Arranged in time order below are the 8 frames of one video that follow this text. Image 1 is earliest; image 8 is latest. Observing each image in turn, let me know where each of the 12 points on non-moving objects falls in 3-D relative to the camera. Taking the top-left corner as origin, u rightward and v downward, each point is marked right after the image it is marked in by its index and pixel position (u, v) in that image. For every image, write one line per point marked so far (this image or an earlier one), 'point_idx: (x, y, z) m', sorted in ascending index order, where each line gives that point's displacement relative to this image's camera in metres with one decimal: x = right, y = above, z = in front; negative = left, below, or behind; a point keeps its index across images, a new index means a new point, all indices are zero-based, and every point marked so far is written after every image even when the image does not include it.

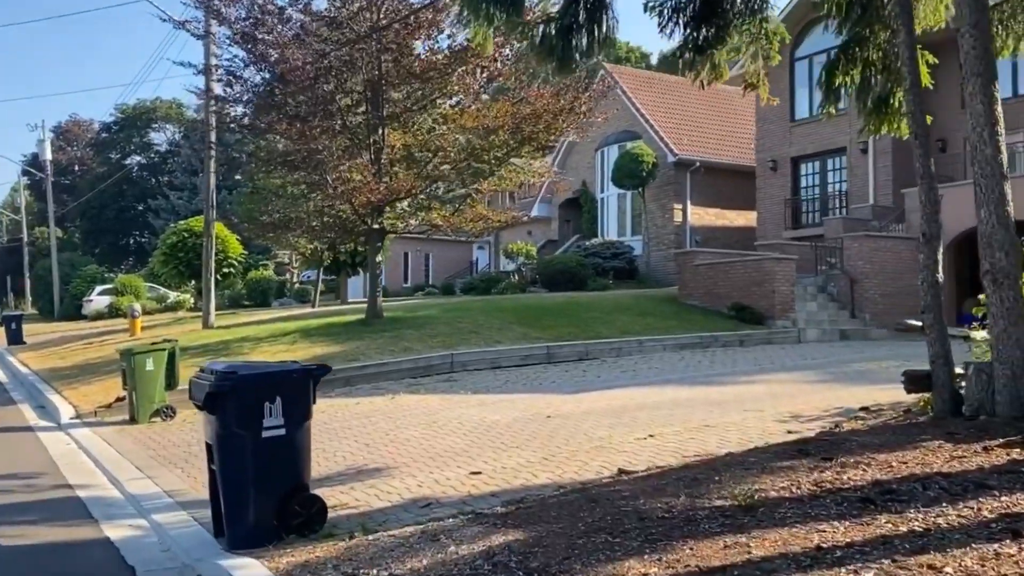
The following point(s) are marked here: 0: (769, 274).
0: (+5.5, +0.3, +18.8) m
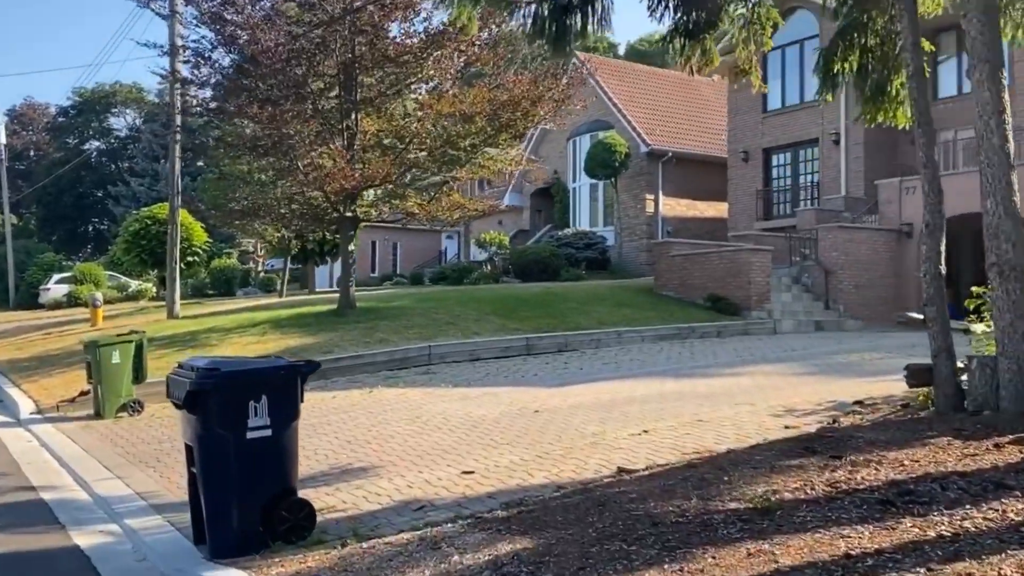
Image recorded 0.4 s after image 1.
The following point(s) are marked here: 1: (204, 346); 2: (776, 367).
0: (+5.0, +0.5, +18.7) m
1: (-5.1, -1.0, +14.7) m
2: (+3.6, -1.1, +12.1) m
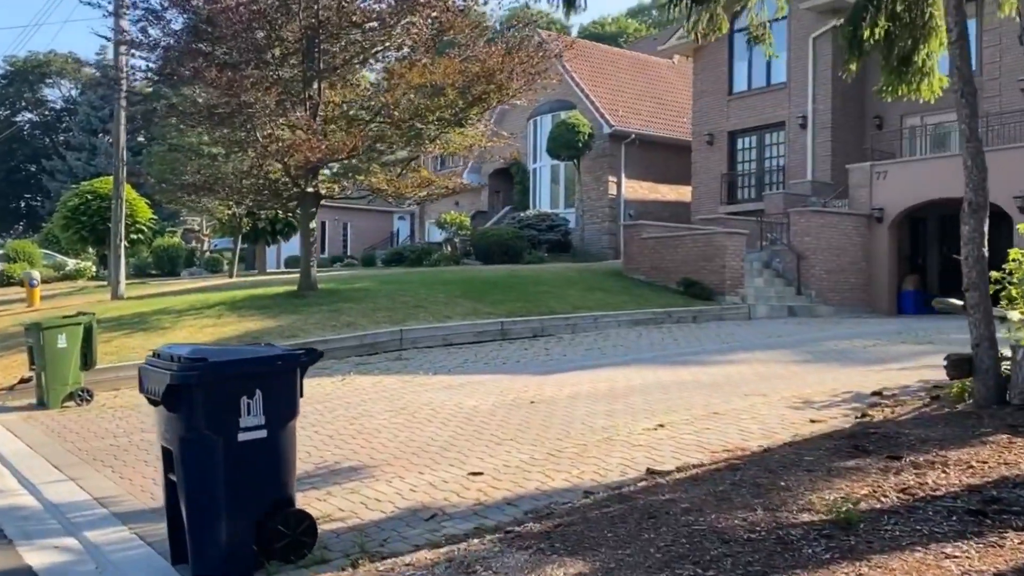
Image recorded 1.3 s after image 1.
0: (+4.3, +0.8, +18.2) m
1: (-5.5, -0.6, +13.7) m
2: (+3.4, -0.9, +11.7) m
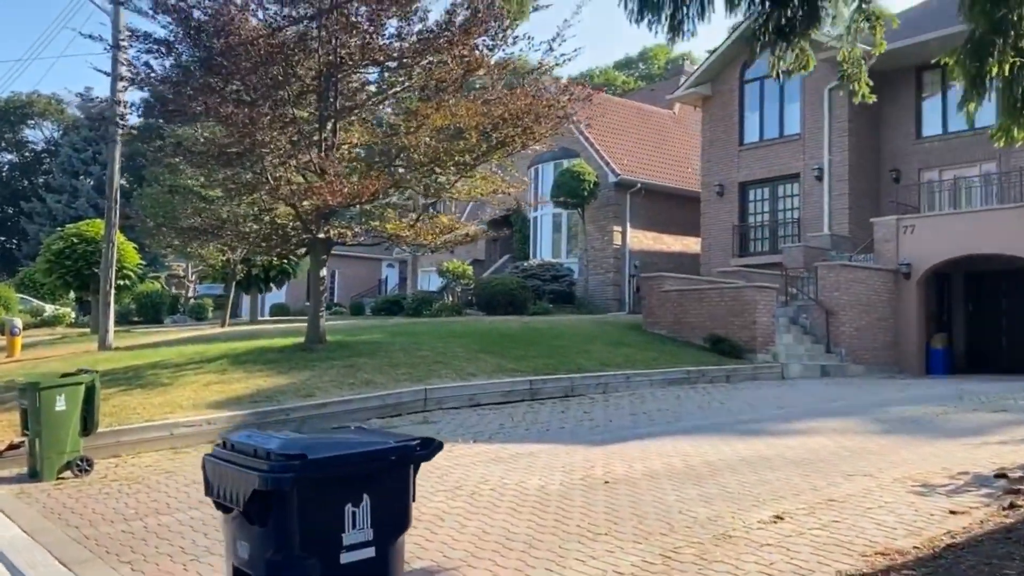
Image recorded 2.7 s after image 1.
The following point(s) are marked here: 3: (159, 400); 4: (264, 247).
0: (+4.7, -0.3, +17.4) m
1: (-5.1, -1.4, +12.5) m
2: (+3.9, -1.6, +10.7) m
3: (-4.5, -1.4, +11.3) m
4: (-4.4, +0.7, +15.5) m
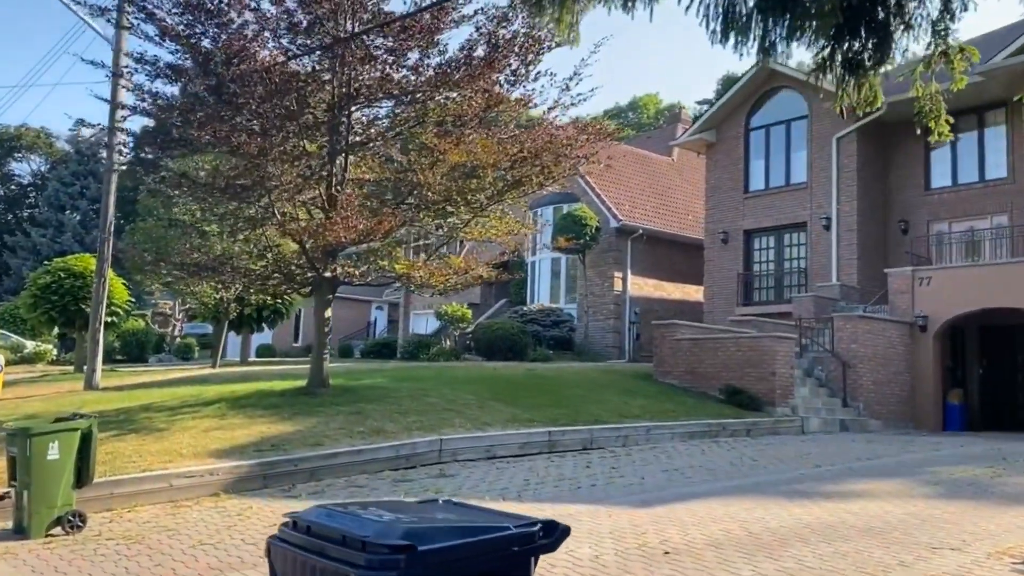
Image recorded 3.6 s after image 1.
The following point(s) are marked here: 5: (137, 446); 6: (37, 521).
0: (+4.8, -1.3, +16.8) m
1: (-4.8, -1.9, +11.7) m
2: (+4.2, -2.2, +10.0) m
3: (-4.2, -1.9, +10.4) m
4: (-4.1, 0.0, +14.8) m
5: (-4.4, -1.9, +10.5) m
6: (-4.1, -2.0, +7.6) m
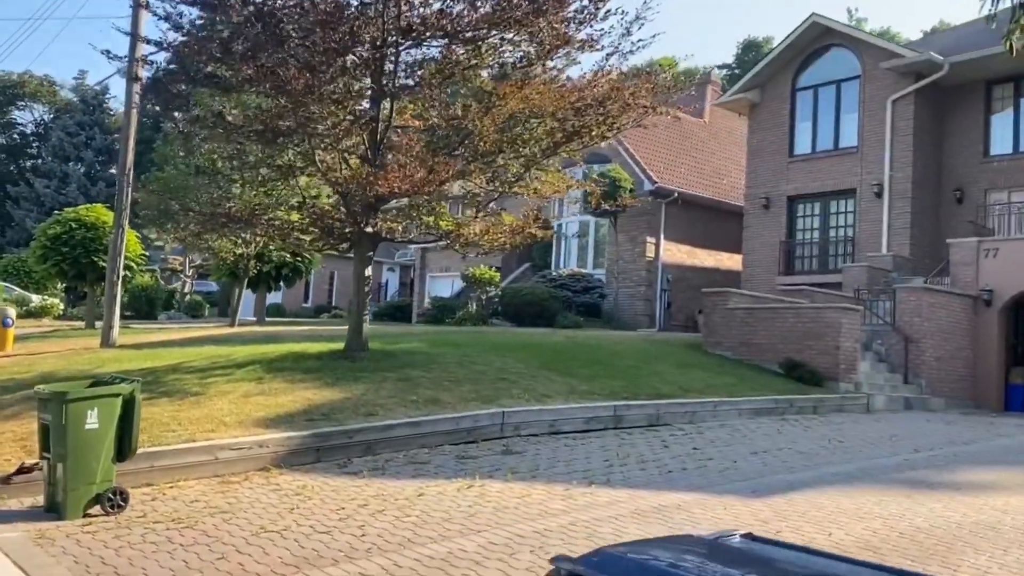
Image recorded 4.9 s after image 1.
0: (+5.7, -0.7, +15.7) m
1: (-4.0, -1.3, +10.7) m
2: (+5.0, -1.9, +9.0) m
3: (-3.4, -1.3, +9.4) m
4: (-3.2, +0.8, +13.7) m
5: (-3.6, -1.3, +9.5) m
6: (-3.3, -1.6, +6.6) m
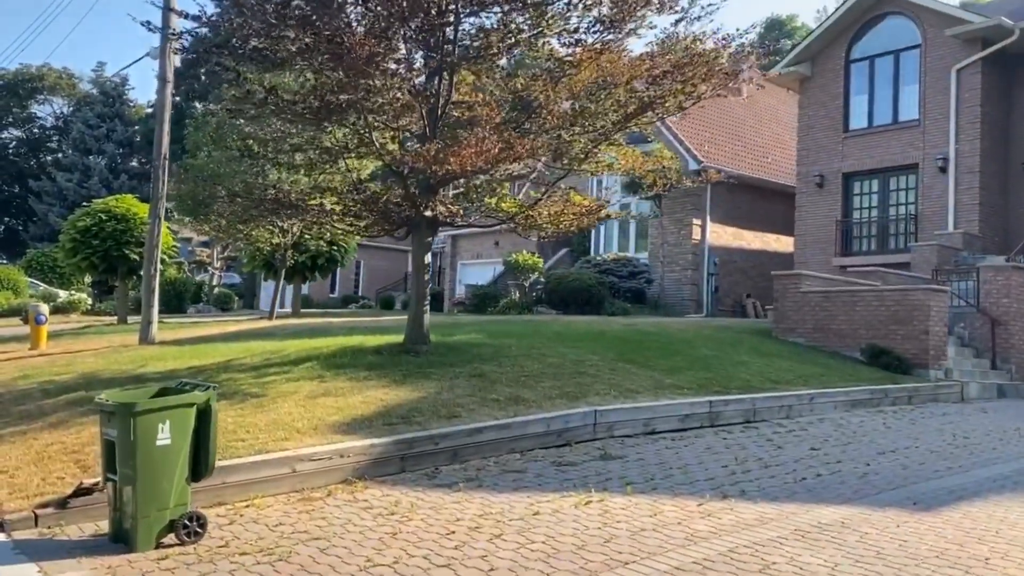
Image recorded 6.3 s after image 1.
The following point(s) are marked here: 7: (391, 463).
0: (+6.7, -0.4, +14.6) m
1: (-3.0, -1.2, +9.7) m
2: (+5.9, -1.7, +8.0) m
3: (-2.4, -1.3, +8.5) m
4: (-2.2, +0.9, +12.7) m
5: (-2.7, -1.3, +8.5) m
6: (-2.4, -1.5, +5.7) m
7: (-1.1, -1.5, +7.8) m
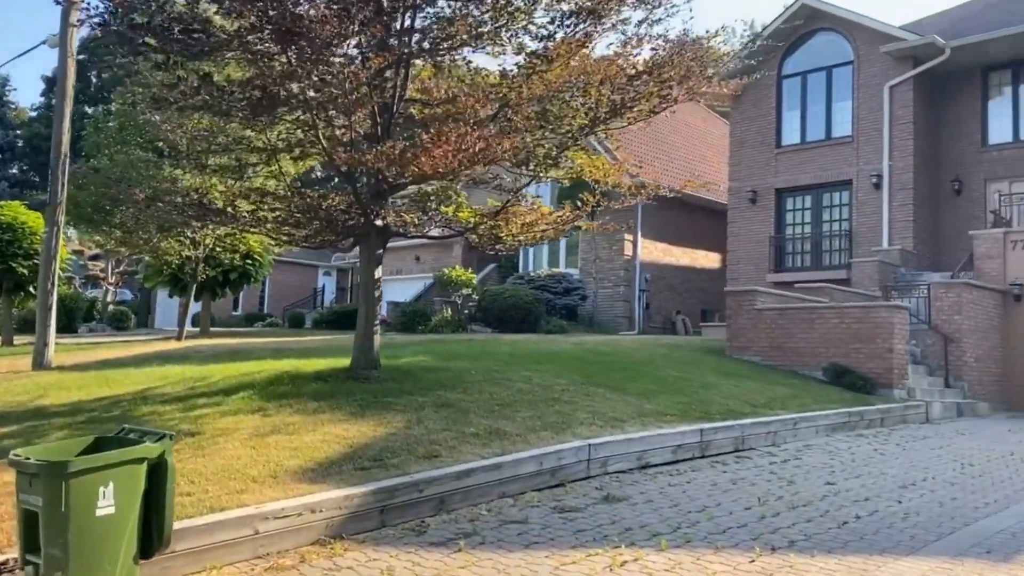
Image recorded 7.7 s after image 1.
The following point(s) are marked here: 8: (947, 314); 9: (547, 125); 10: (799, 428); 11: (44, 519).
0: (+5.9, -0.6, +14.2) m
1: (-3.2, -1.3, +8.2) m
2: (+5.9, -1.8, +7.5) m
3: (-2.5, -1.4, +7.0) m
4: (-2.8, +0.7, +11.3) m
5: (-2.7, -1.4, +7.1) m
6: (-2.1, -1.6, +4.3) m
7: (-1.0, -1.7, +6.5) m
8: (+7.8, -0.5, +15.9) m
9: (+0.5, +2.0, +10.9) m
10: (+3.5, -1.7, +10.9) m
11: (-2.2, -1.1, +4.3) m
